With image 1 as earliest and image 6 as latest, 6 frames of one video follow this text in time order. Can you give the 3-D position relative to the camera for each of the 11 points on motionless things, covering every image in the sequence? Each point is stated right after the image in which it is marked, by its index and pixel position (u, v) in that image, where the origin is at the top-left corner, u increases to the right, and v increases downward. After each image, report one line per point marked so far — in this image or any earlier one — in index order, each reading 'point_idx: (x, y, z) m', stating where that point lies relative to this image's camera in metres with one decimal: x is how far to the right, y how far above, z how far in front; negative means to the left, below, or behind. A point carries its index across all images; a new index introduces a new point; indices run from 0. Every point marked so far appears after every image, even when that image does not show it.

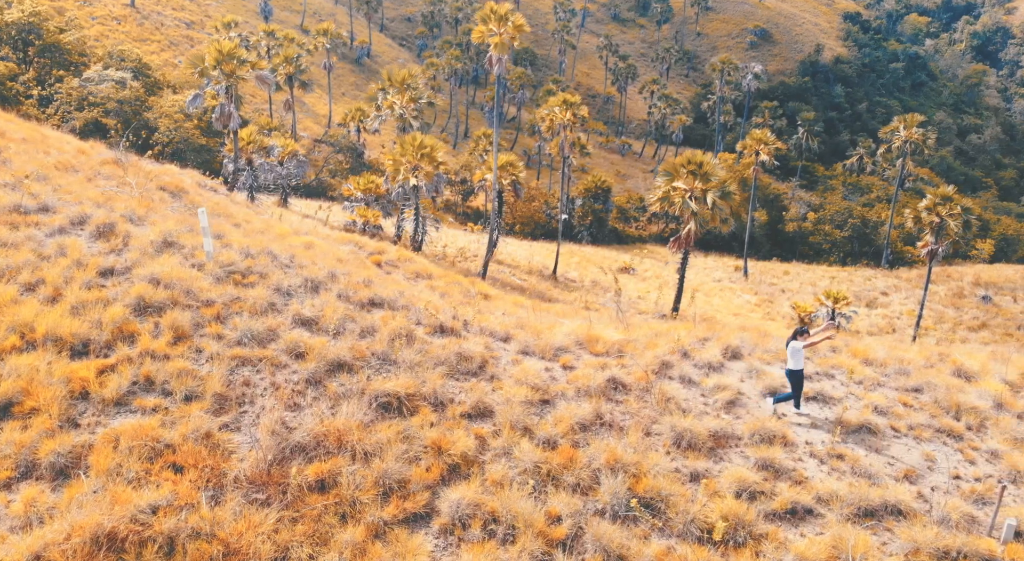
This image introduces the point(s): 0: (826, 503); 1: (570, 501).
0: (+5.8, -4.1, +16.3) m
1: (+1.1, -4.1, +16.2) m
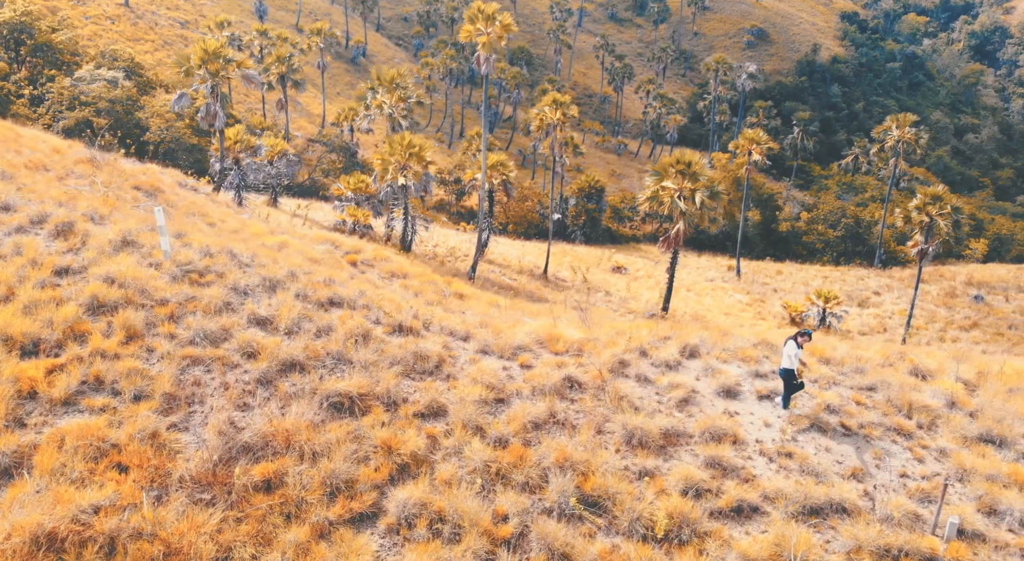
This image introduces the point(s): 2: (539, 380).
0: (+4.9, -4.1, +16.3) m
1: (+0.1, -4.1, +16.2) m
2: (+0.7, -2.3, +19.7) m
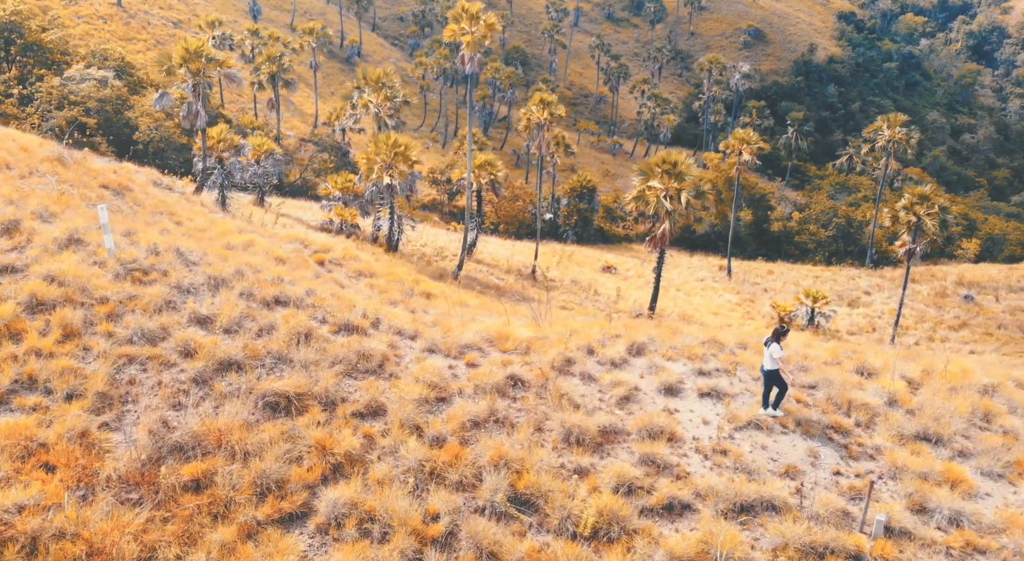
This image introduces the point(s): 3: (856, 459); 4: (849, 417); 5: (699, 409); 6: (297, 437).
0: (+3.6, -4.1, +16.3) m
1: (-1.2, -4.0, +16.1) m
2: (-0.6, -2.2, +19.6) m
3: (+6.8, -3.5, +17.2) m
4: (+7.2, -2.9, +18.5) m
5: (+4.1, -2.8, +18.9) m
6: (-4.3, -3.1, +17.1) m
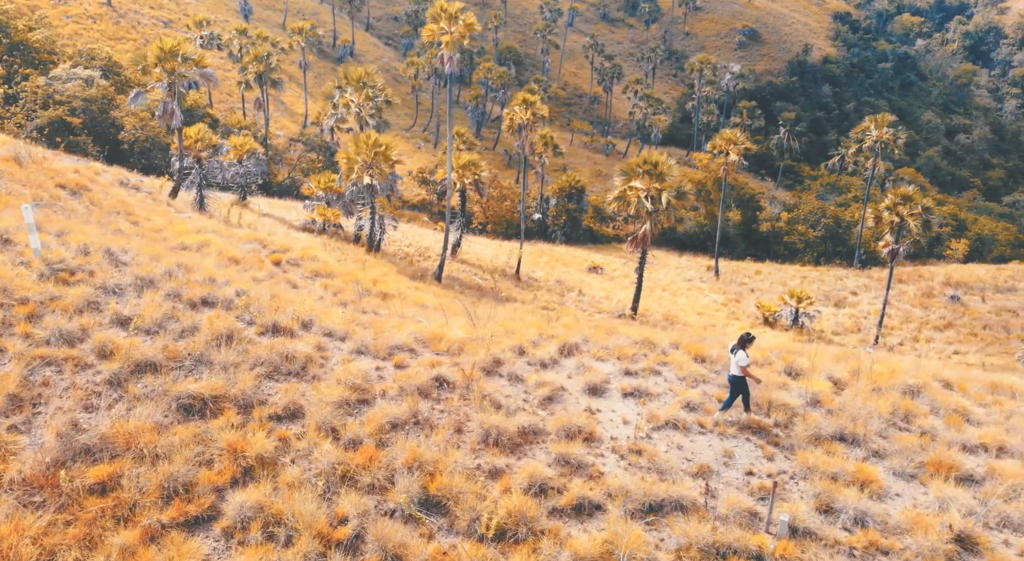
0: (+1.9, -4.1, +16.2) m
1: (-2.9, -4.1, +16.0) m
2: (-2.4, -2.2, +19.5) m
3: (+5.1, -3.5, +17.2) m
4: (+5.5, -2.9, +18.5) m
5: (+2.4, -2.8, +18.9) m
6: (-5.9, -3.1, +17.0) m
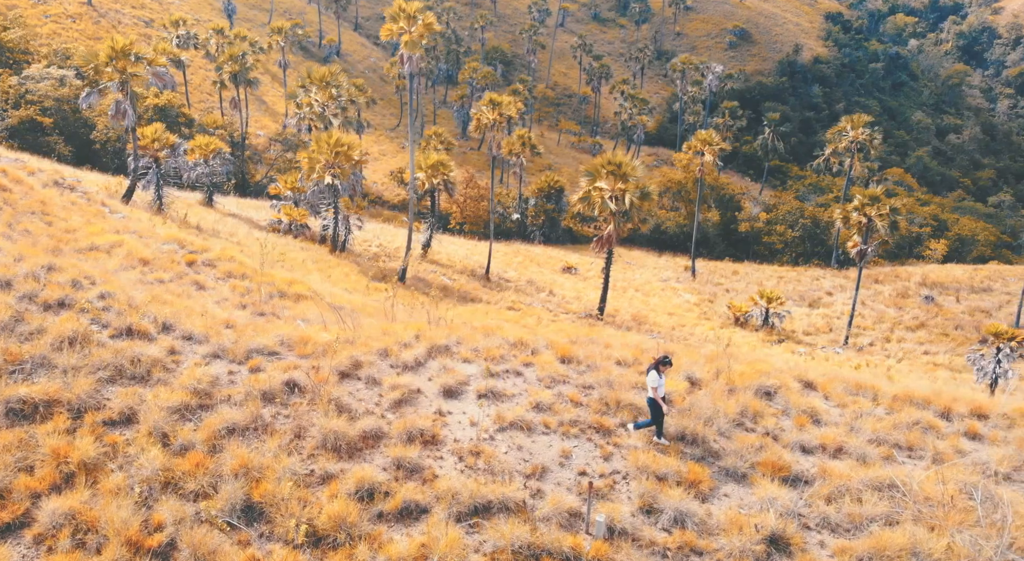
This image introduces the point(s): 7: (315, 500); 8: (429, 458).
0: (-1.3, -4.1, +16.1) m
1: (-6.1, -4.1, +15.8) m
2: (-5.7, -2.3, +19.3) m
3: (+1.9, -3.6, +17.2) m
4: (+2.2, -3.0, +18.5) m
5: (-0.9, -2.8, +18.8) m
6: (-9.2, -3.1, +16.7) m
7: (-3.7, -4.1, +16.1) m
8: (-1.7, -3.5, +17.2) m
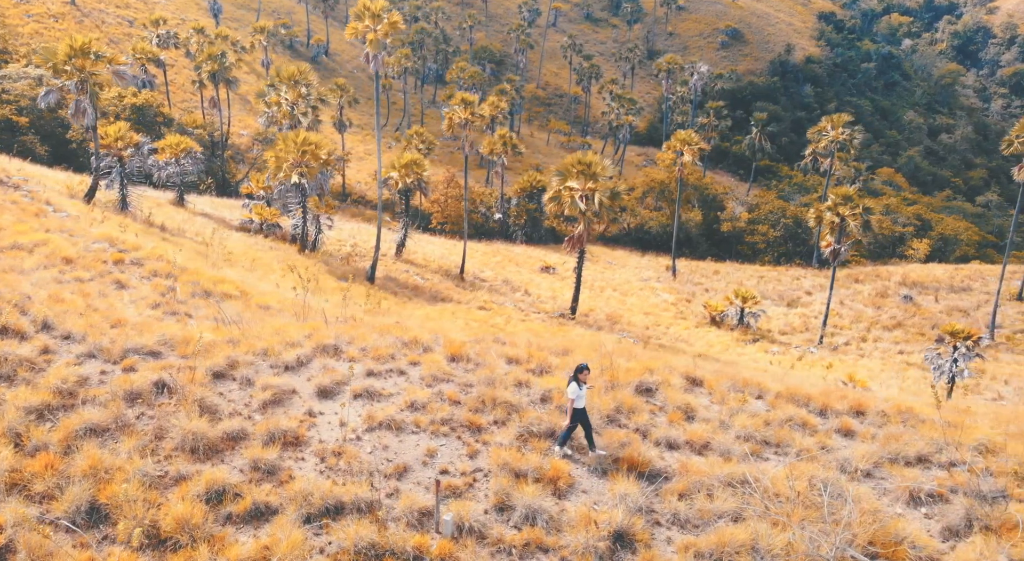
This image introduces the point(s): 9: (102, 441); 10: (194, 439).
0: (-4.0, -4.1, +16.0) m
1: (-8.8, -4.1, +15.6) m
2: (-8.4, -2.2, +19.1) m
3: (-0.9, -3.5, +17.1) m
4: (-0.6, -2.9, +18.5) m
5: (-3.7, -2.8, +18.7) m
6: (-11.9, -3.1, +16.4) m
7: (-6.4, -4.0, +15.9) m
8: (-4.4, -3.5, +17.1) m
9: (-8.1, -3.2, +17.3) m
10: (-6.3, -3.1, +17.3) m
